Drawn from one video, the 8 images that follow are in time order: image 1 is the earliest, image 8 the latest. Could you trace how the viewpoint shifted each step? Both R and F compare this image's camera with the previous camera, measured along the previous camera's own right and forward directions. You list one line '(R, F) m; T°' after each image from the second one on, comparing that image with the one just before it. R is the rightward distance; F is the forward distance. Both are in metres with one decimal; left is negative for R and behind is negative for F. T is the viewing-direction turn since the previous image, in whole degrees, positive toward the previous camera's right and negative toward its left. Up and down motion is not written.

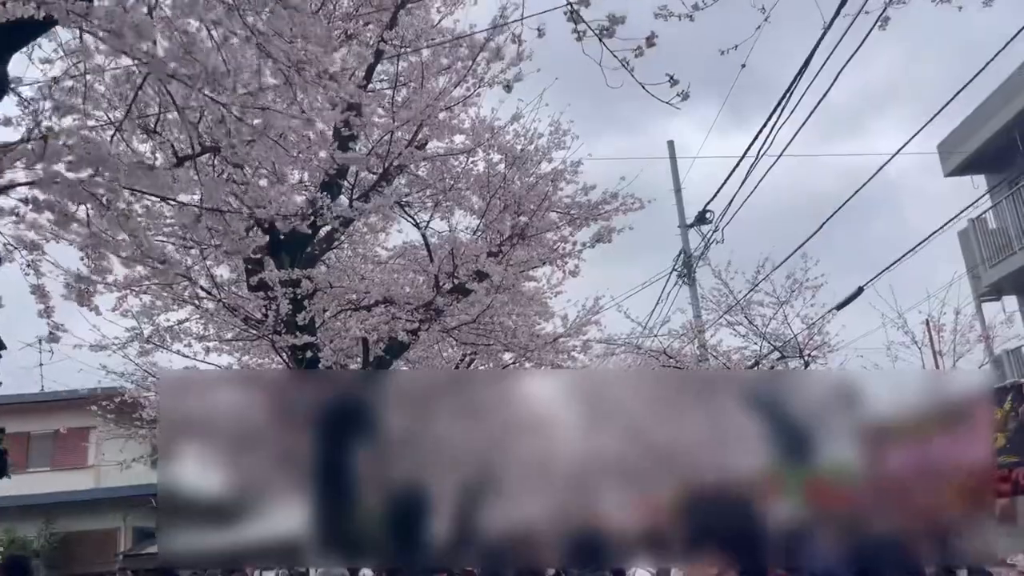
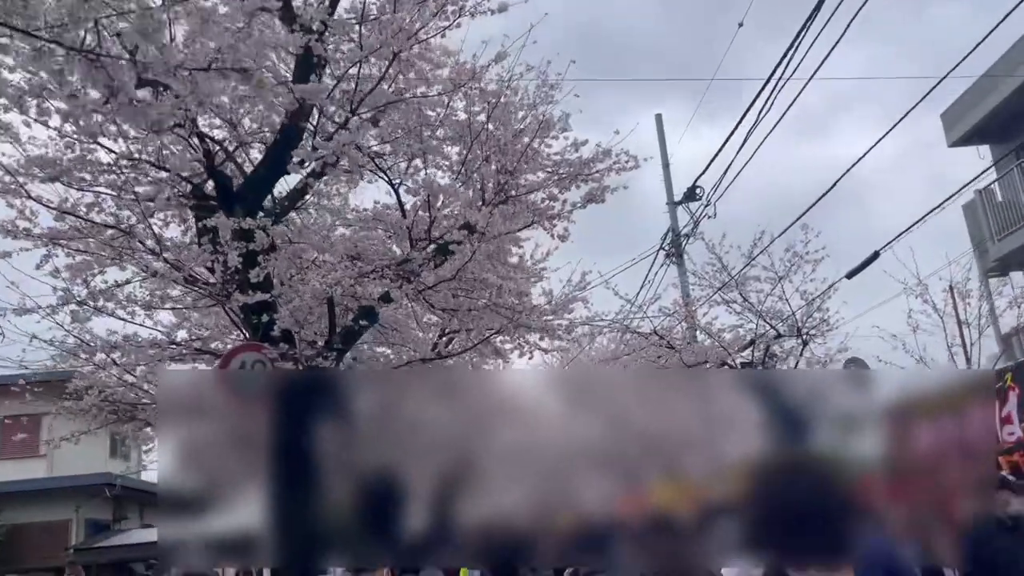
(0.0, +0.6) m; +2°
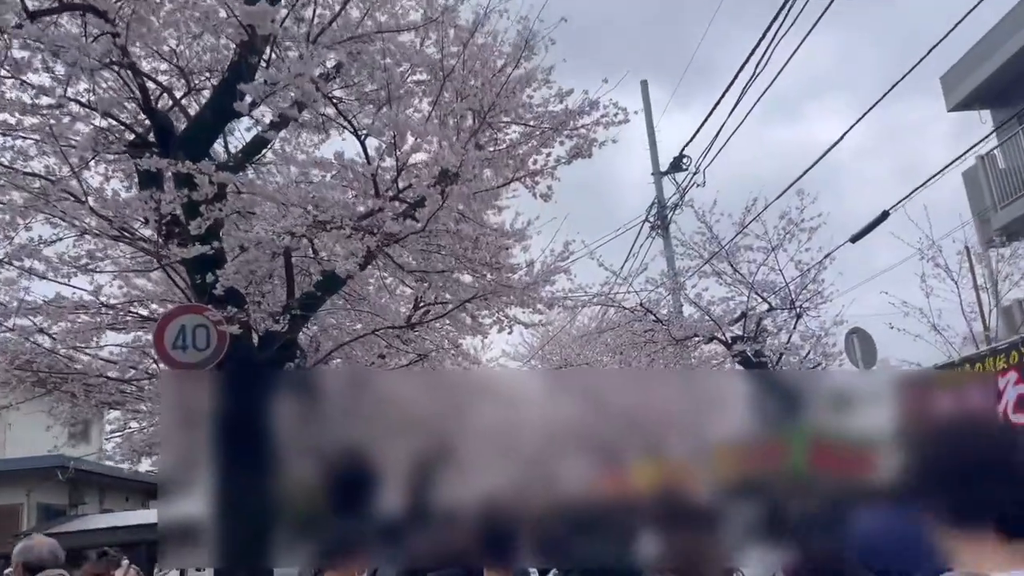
(0.0, +0.5) m; +1°
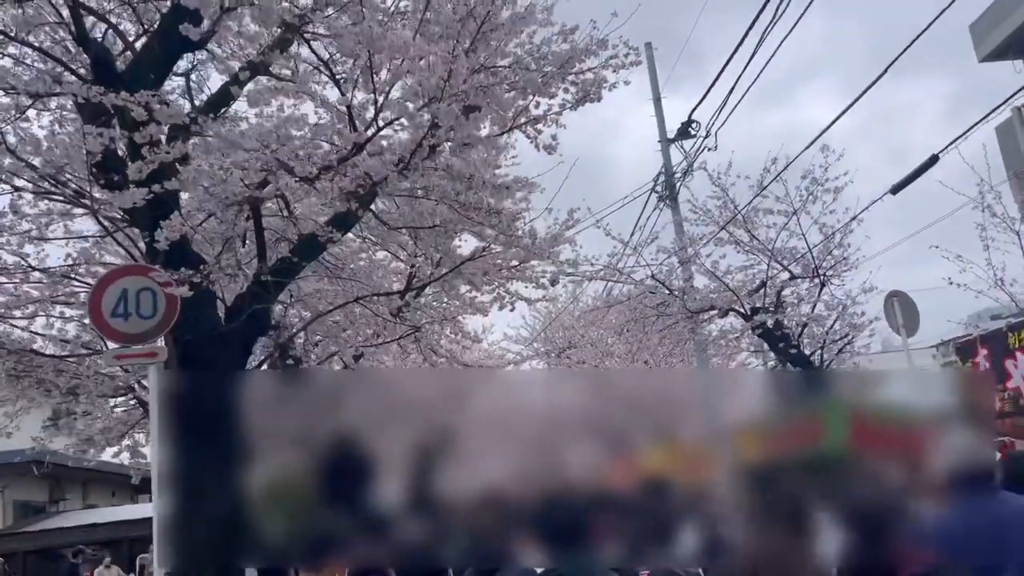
(0.0, +0.6) m; 0°
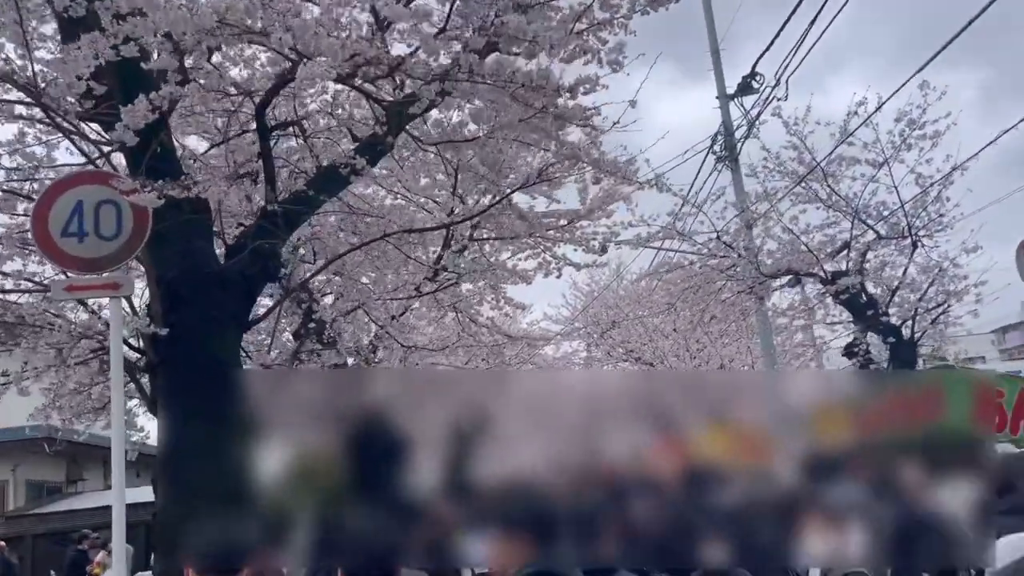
(-0.1, +0.8) m; -2°
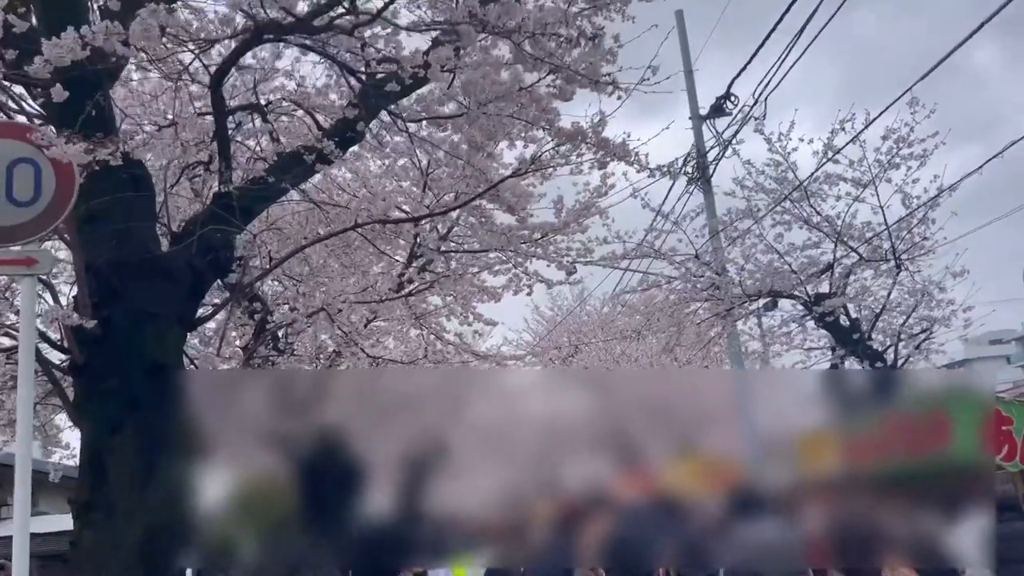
(-0.1, +0.4) m; +3°
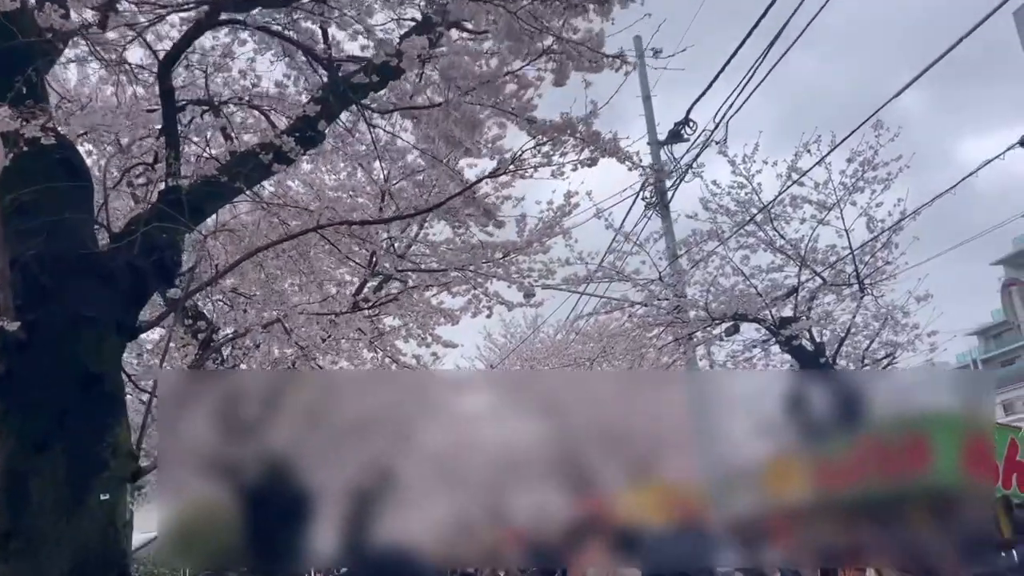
(-0.1, +0.2) m; +4°
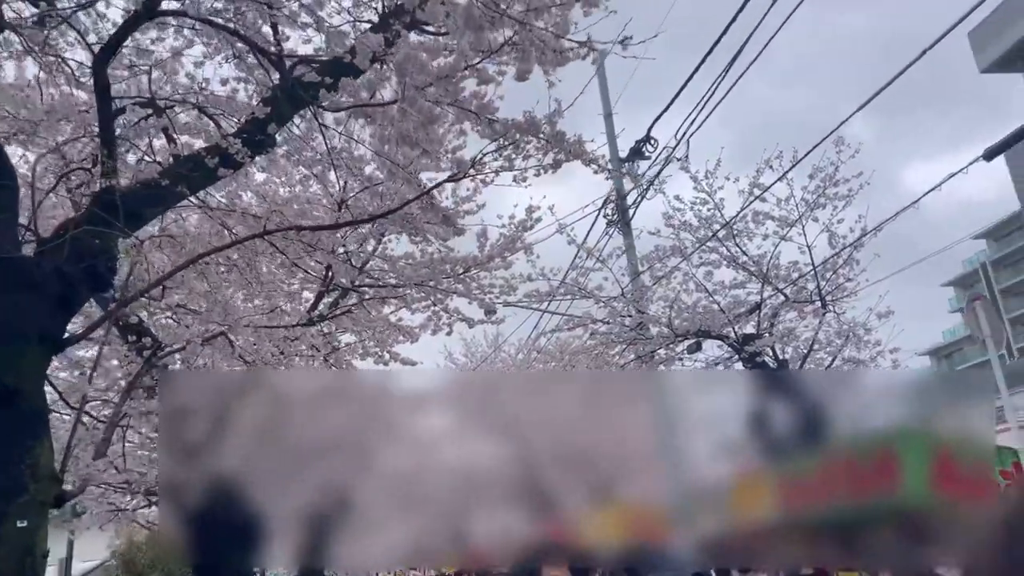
(0.0, +0.1) m; +3°
